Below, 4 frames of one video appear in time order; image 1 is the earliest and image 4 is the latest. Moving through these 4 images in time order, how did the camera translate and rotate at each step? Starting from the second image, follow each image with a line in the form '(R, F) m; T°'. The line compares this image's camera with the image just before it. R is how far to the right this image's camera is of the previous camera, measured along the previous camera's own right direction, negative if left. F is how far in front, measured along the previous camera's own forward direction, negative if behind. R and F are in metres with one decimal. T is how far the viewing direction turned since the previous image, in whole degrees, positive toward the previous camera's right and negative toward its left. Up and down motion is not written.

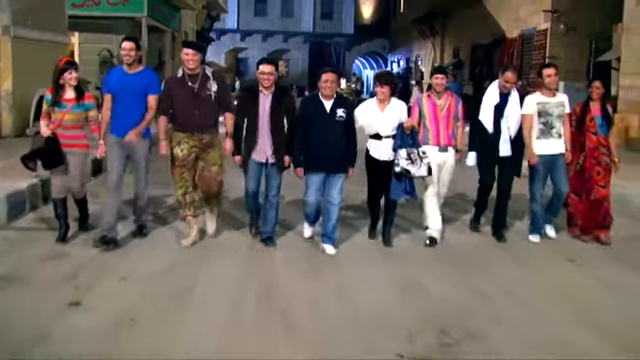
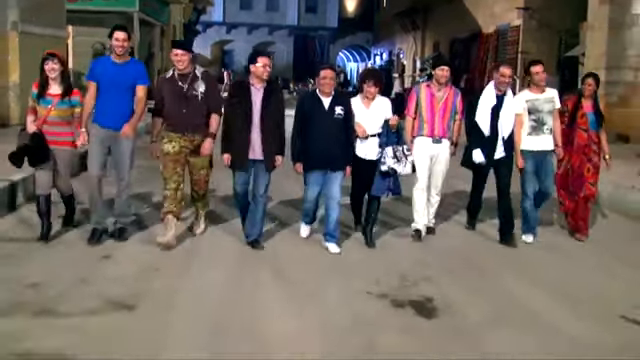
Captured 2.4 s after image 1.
(0.0, -0.8) m; +1°
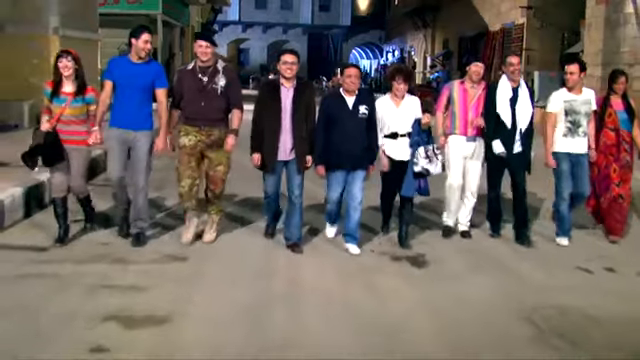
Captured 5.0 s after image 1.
(0.0, -0.9) m; -1°
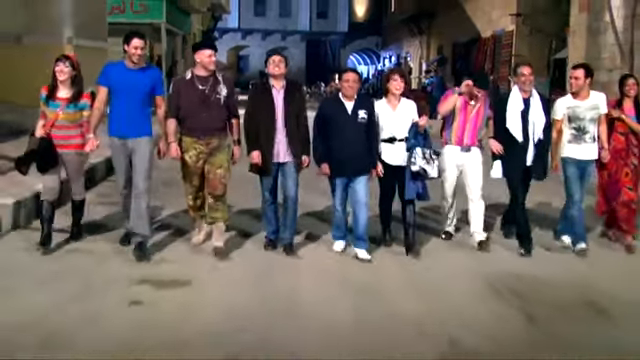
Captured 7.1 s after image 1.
(0.0, -0.7) m; 0°
